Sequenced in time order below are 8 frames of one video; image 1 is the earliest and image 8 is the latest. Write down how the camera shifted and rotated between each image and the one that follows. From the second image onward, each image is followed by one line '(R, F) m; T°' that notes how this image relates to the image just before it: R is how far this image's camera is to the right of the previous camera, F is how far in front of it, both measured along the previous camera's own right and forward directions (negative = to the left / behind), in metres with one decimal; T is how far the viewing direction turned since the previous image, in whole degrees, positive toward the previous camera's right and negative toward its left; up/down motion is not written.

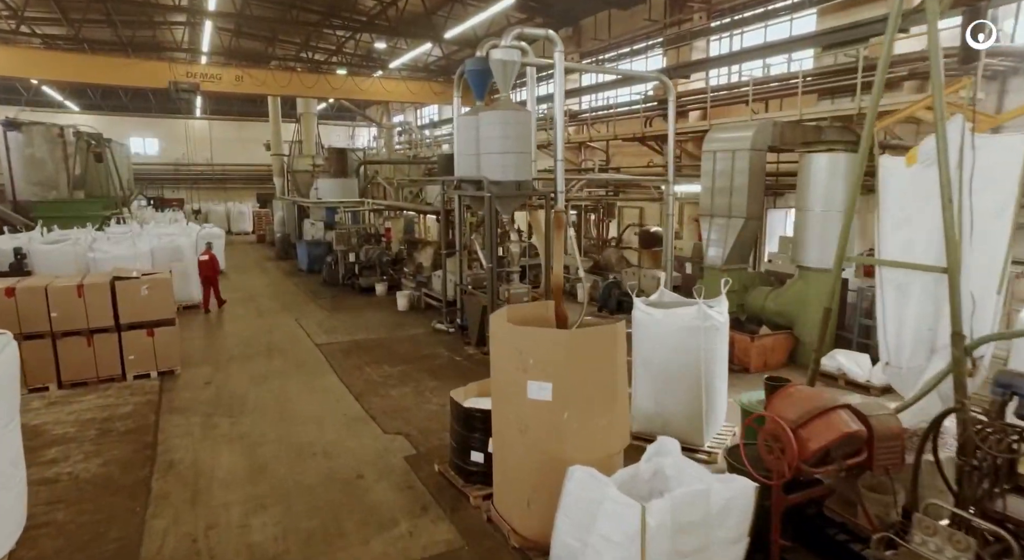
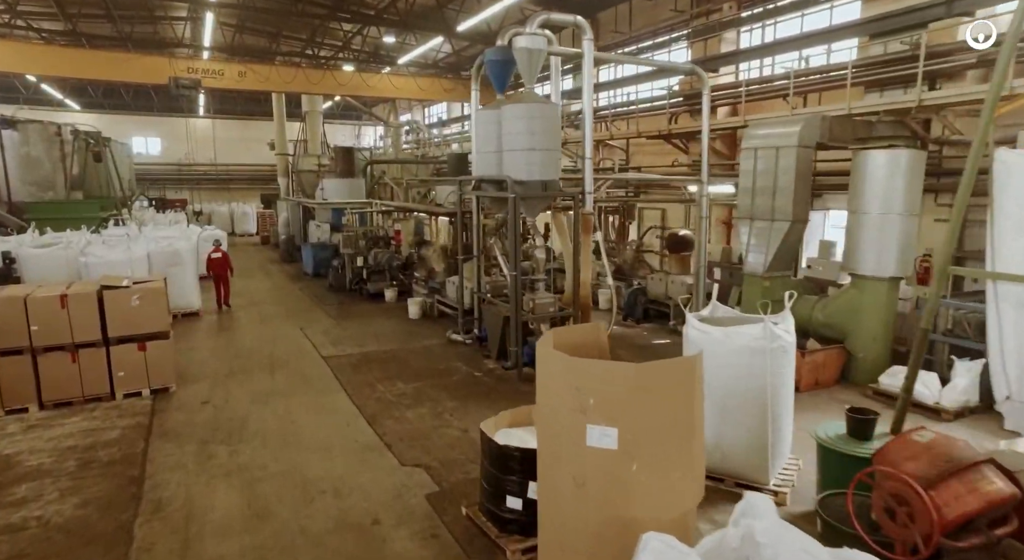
(-0.2, +0.5) m; 0°
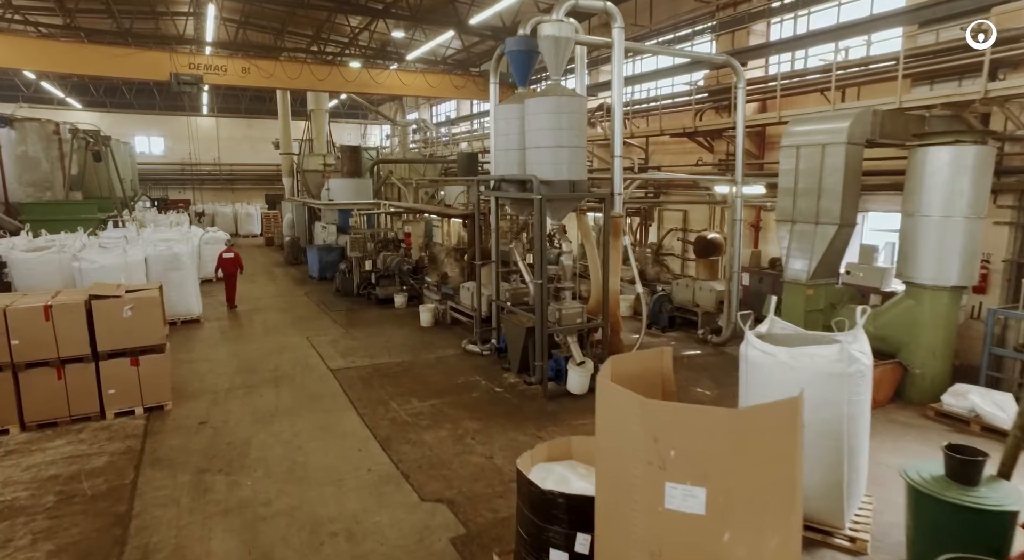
(-0.2, +0.4) m; 0°
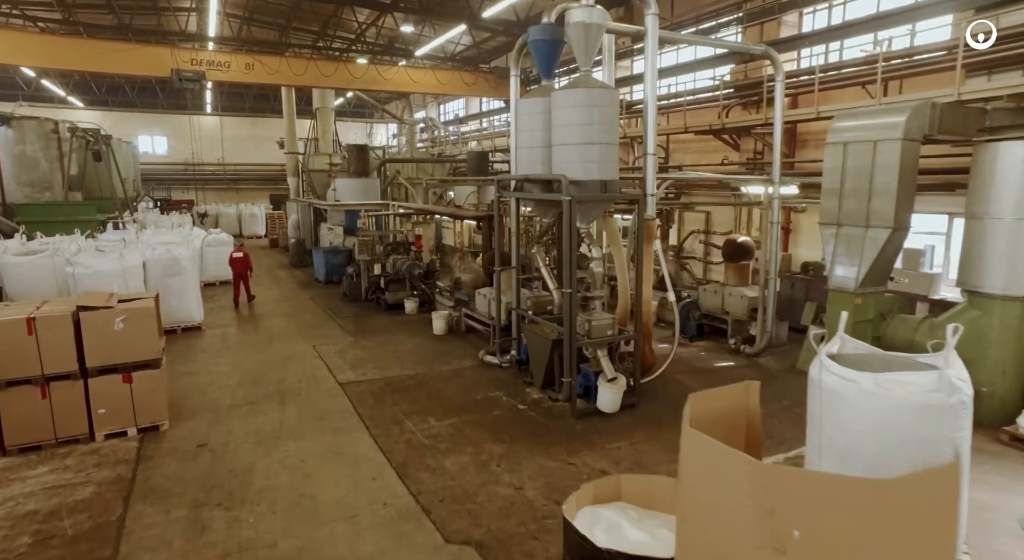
(-0.2, +0.4) m; 0°
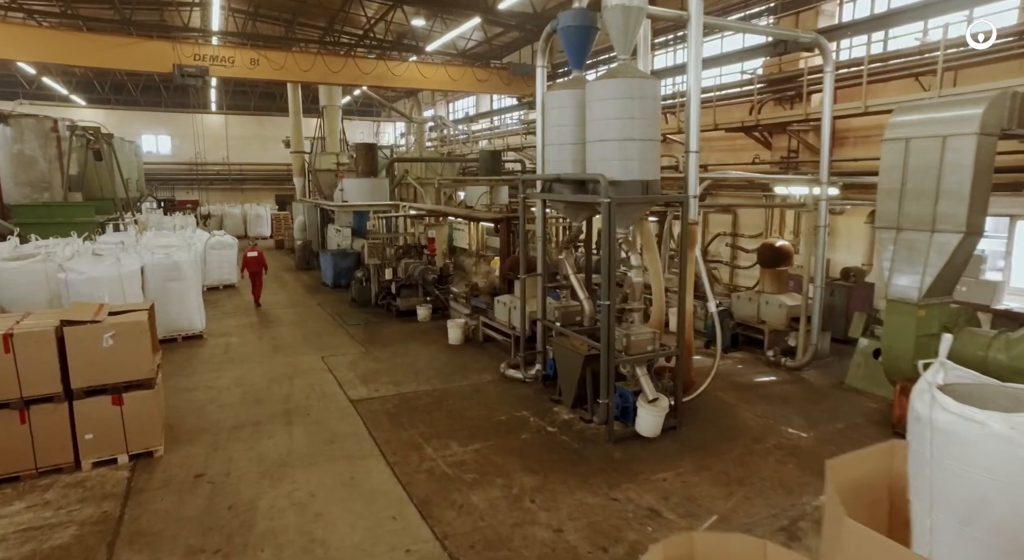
(-0.2, +0.4) m; 0°
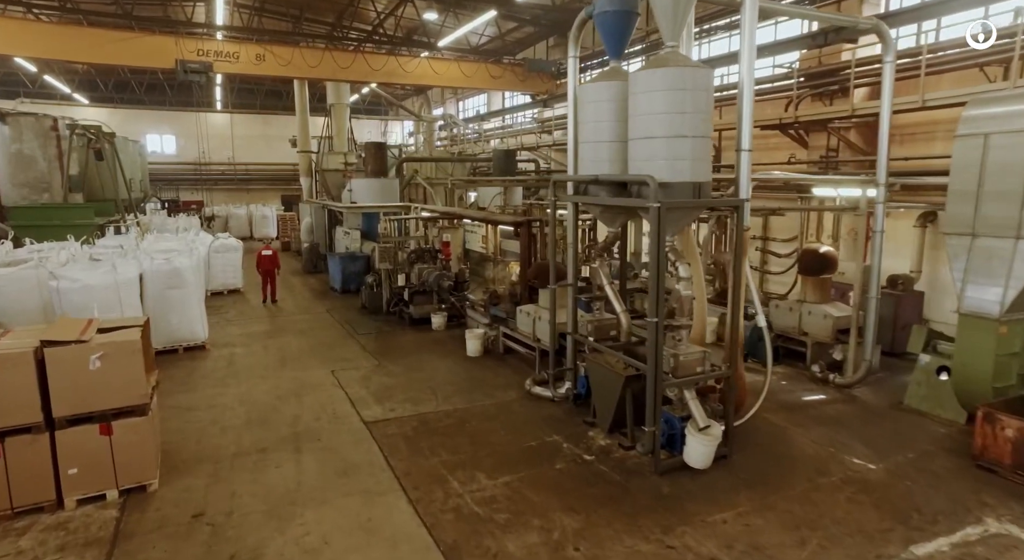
(-0.2, +0.4) m; 0°
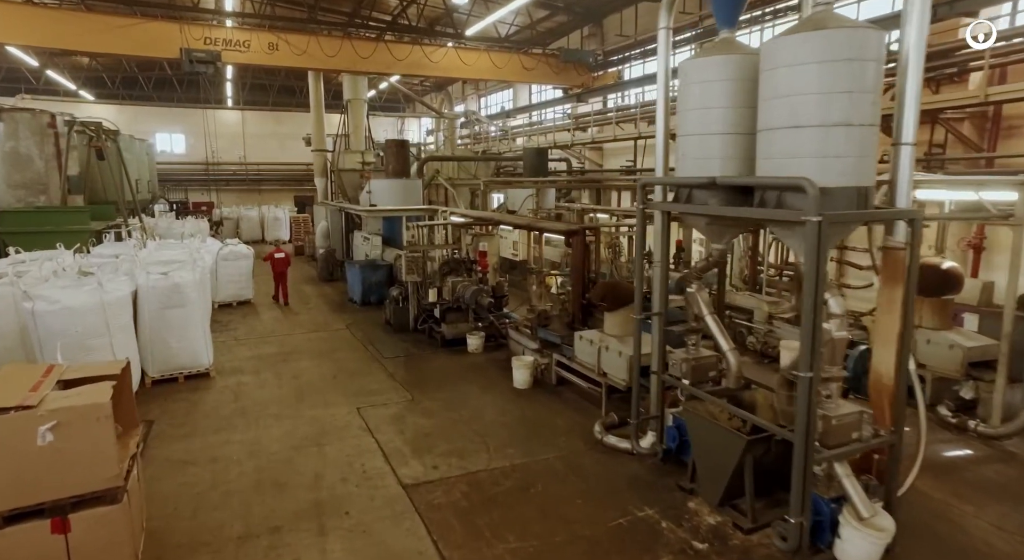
(-0.4, +0.9) m; -1°
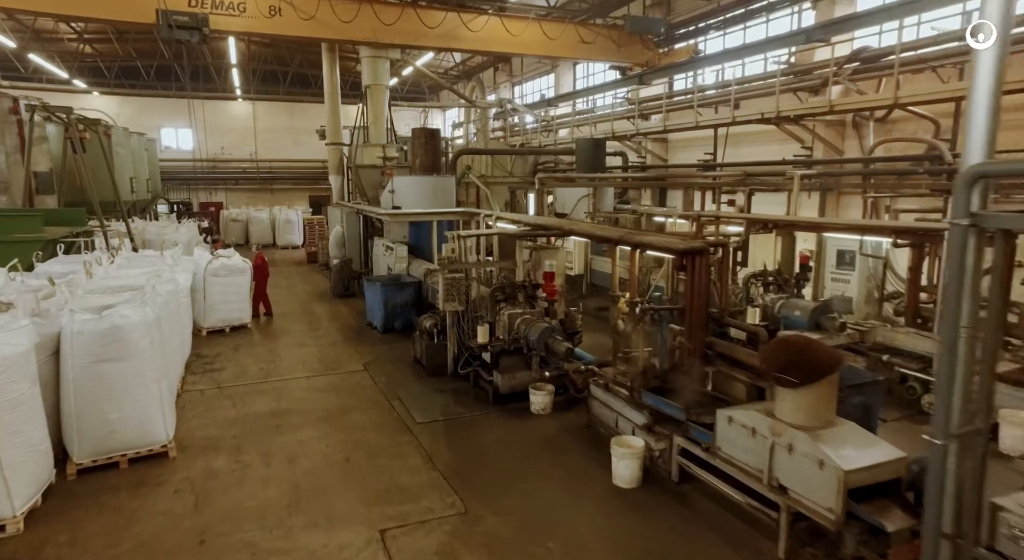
(-0.5, +1.7) m; -2°
